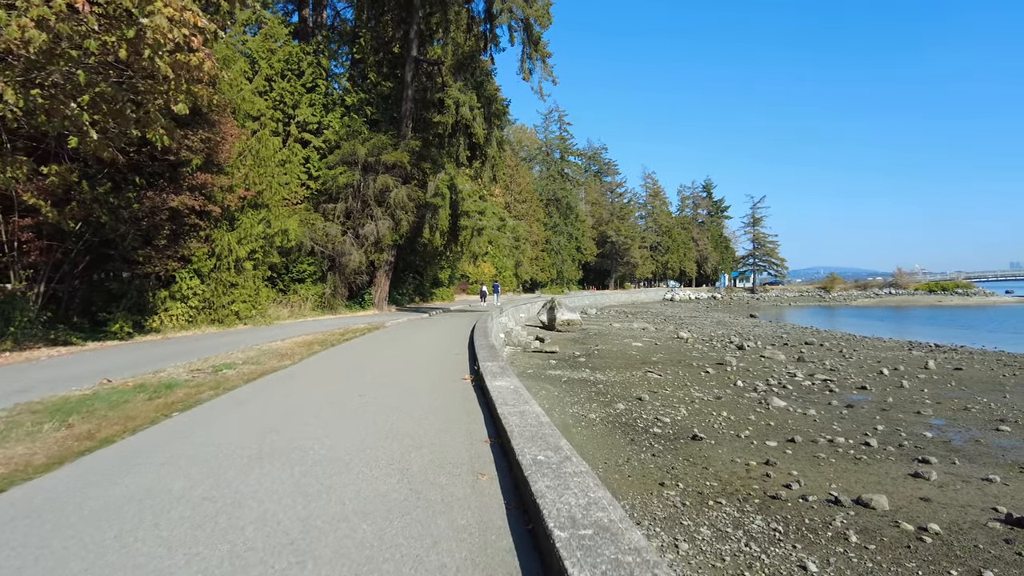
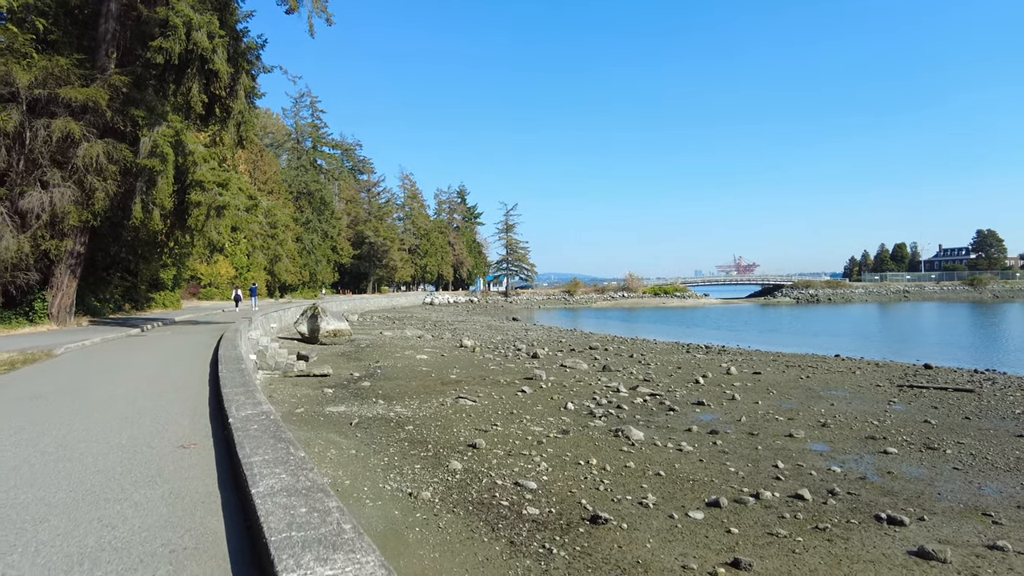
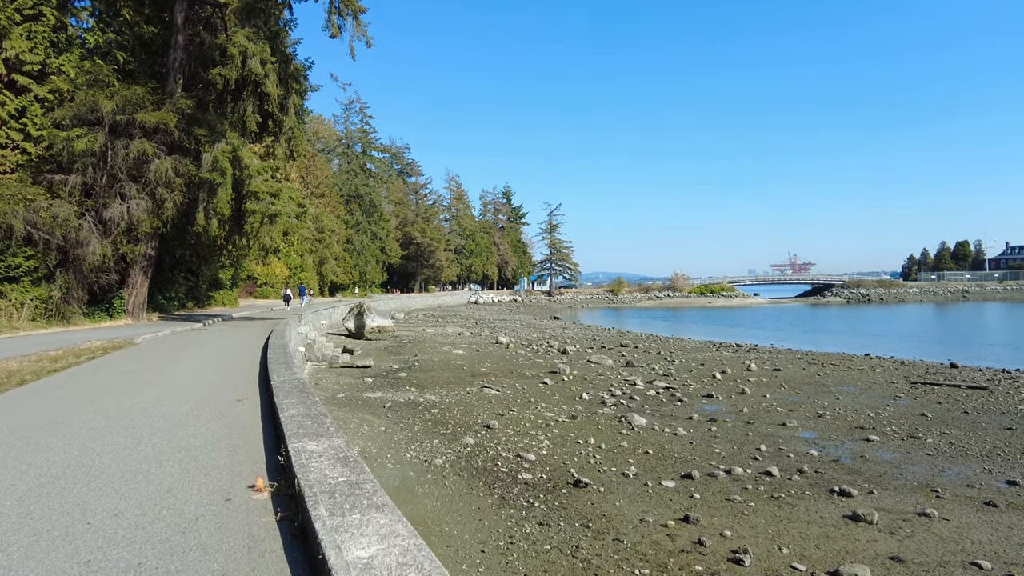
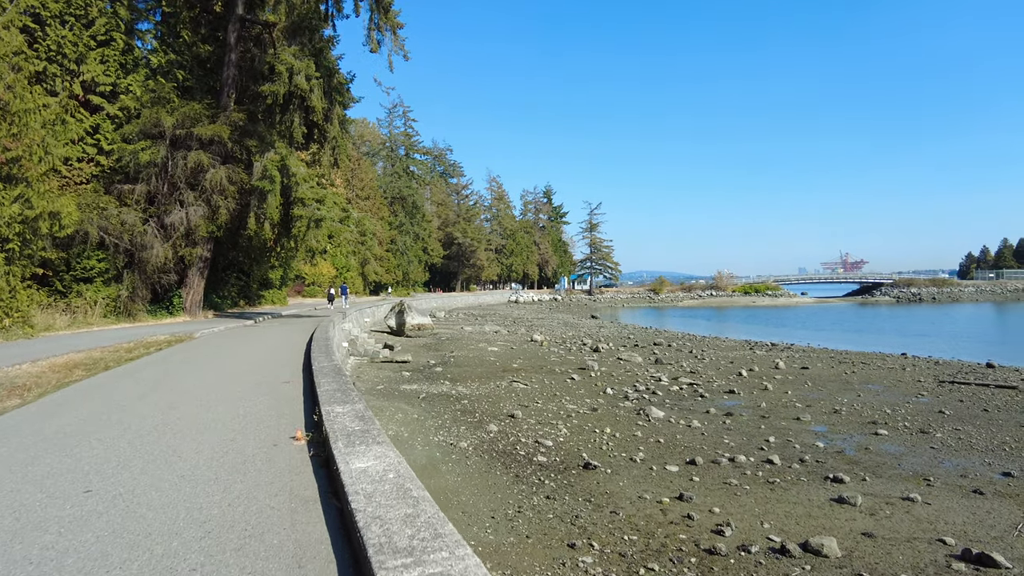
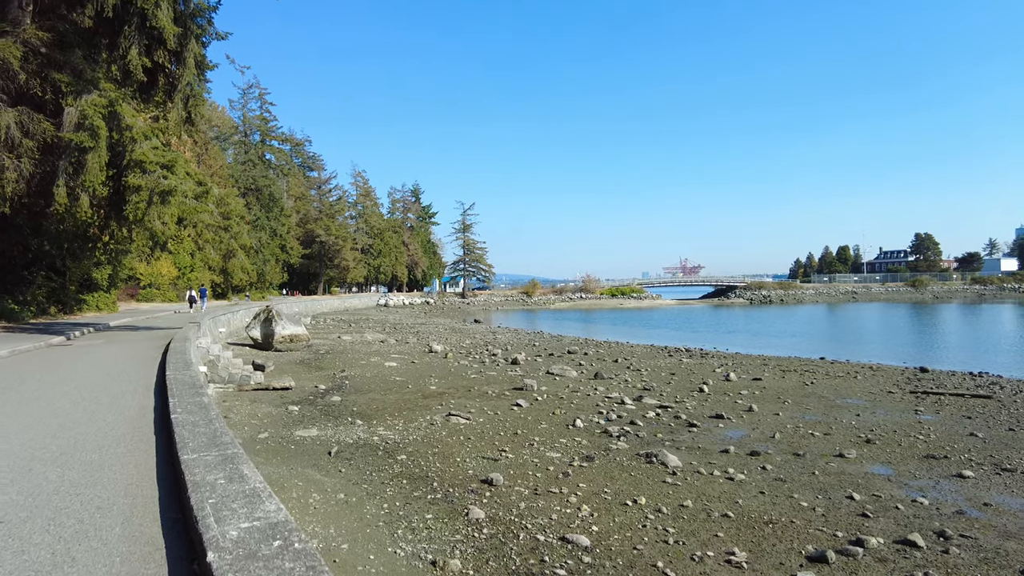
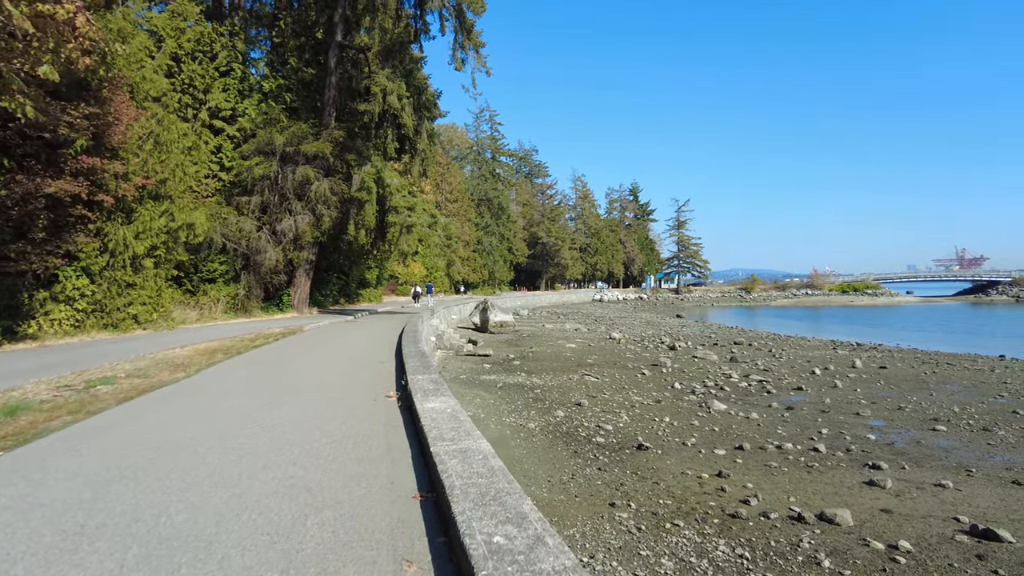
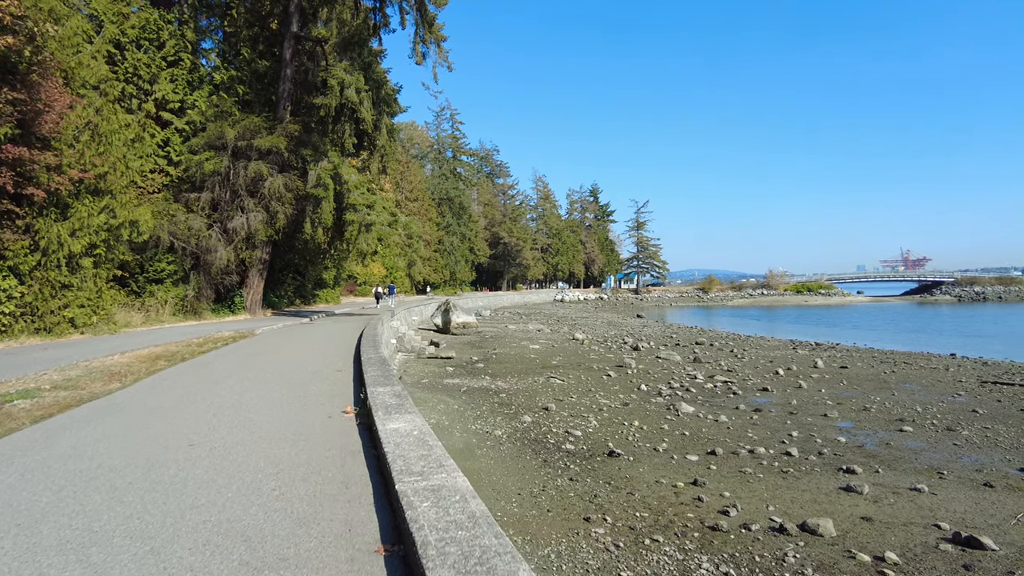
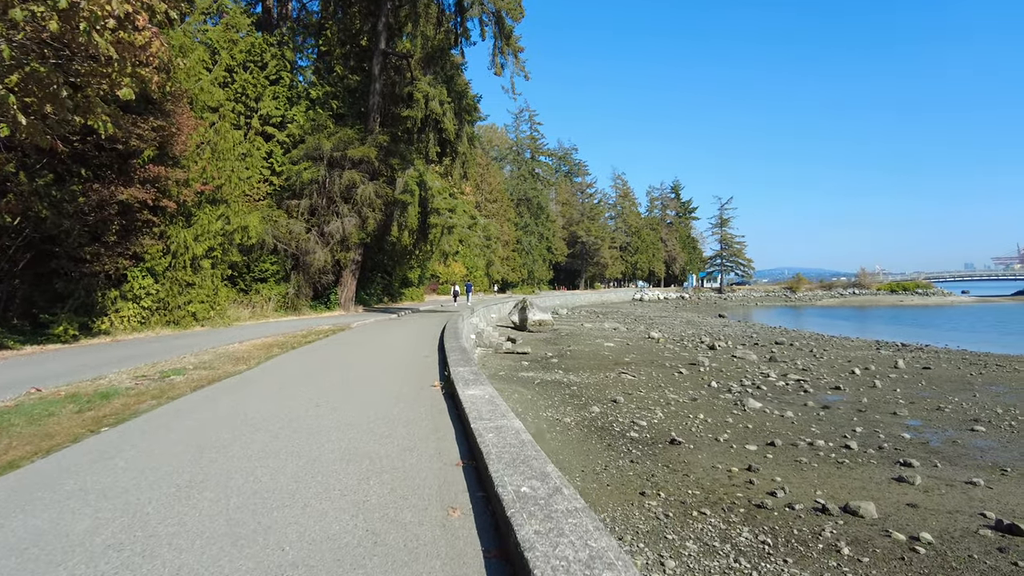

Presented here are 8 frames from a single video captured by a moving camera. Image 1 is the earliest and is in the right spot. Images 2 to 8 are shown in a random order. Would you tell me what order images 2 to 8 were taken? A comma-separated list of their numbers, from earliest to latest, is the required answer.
8, 6, 7, 4, 3, 2, 5
